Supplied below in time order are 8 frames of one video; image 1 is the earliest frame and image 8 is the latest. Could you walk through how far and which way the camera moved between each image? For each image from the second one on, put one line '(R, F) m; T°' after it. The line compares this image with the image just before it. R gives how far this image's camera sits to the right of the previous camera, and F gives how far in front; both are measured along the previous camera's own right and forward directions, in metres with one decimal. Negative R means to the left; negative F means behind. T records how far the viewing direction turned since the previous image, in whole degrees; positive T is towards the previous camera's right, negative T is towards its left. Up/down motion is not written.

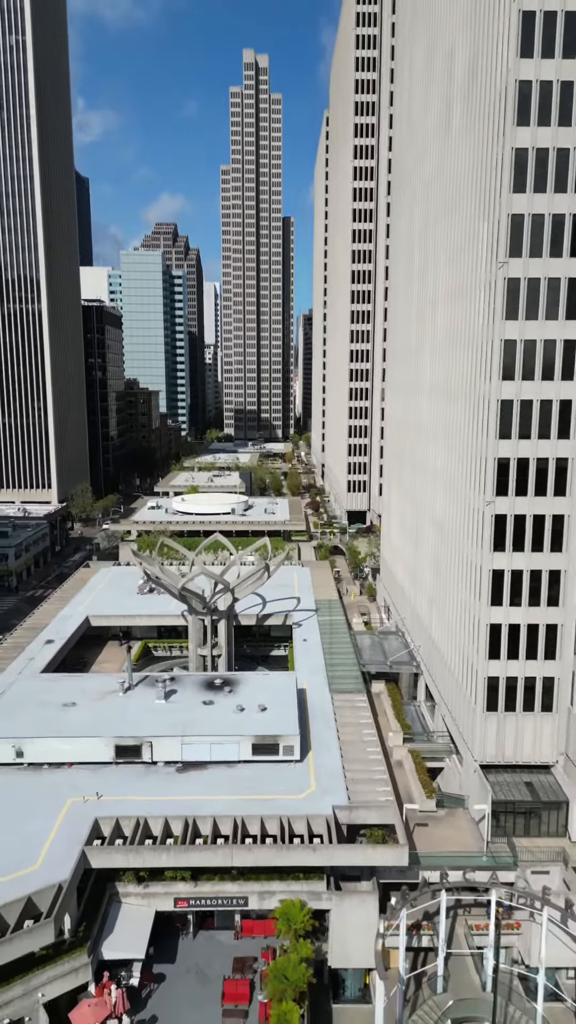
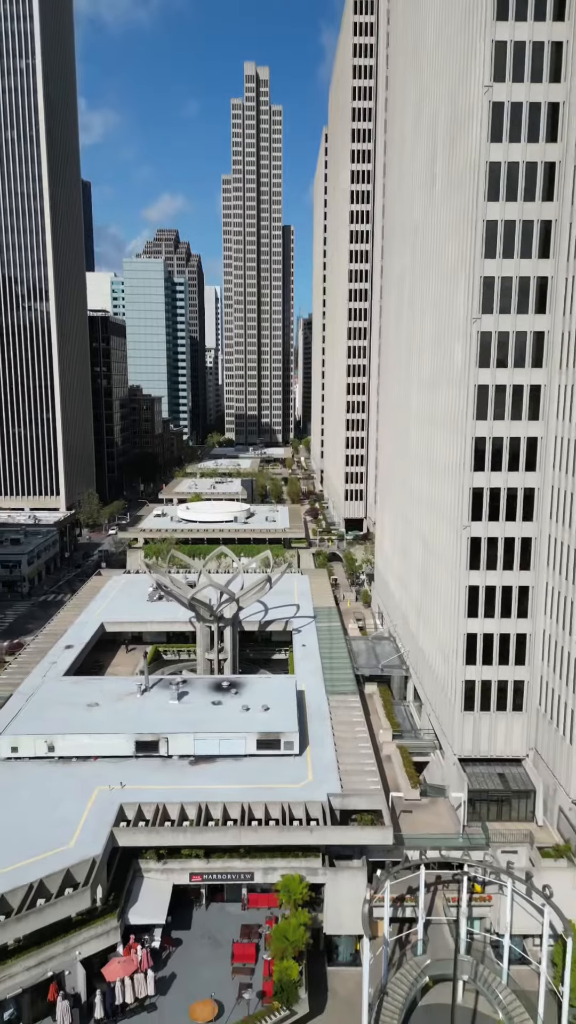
(0.0, -5.6) m; 0°
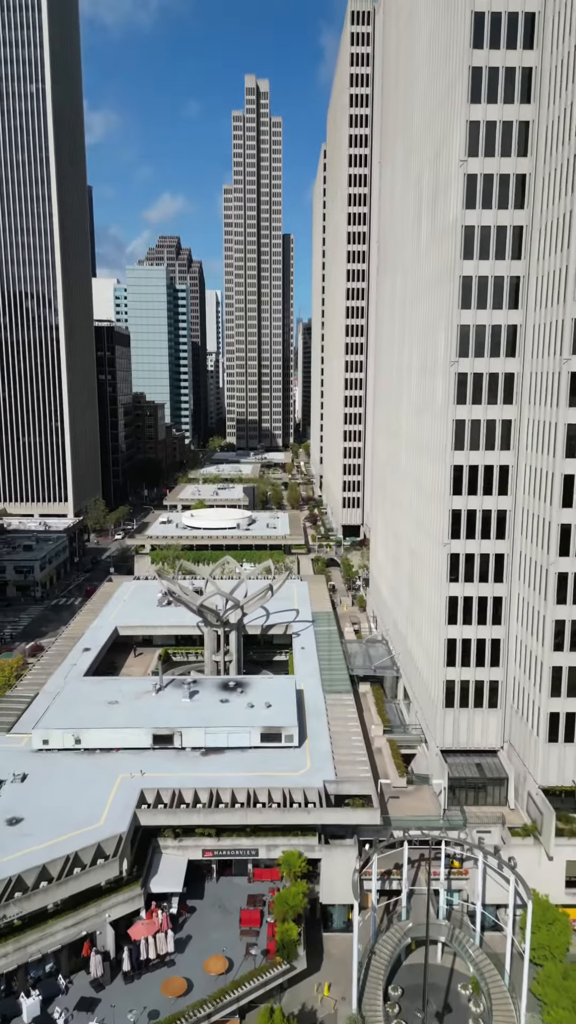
(0.0, -6.0) m; 0°
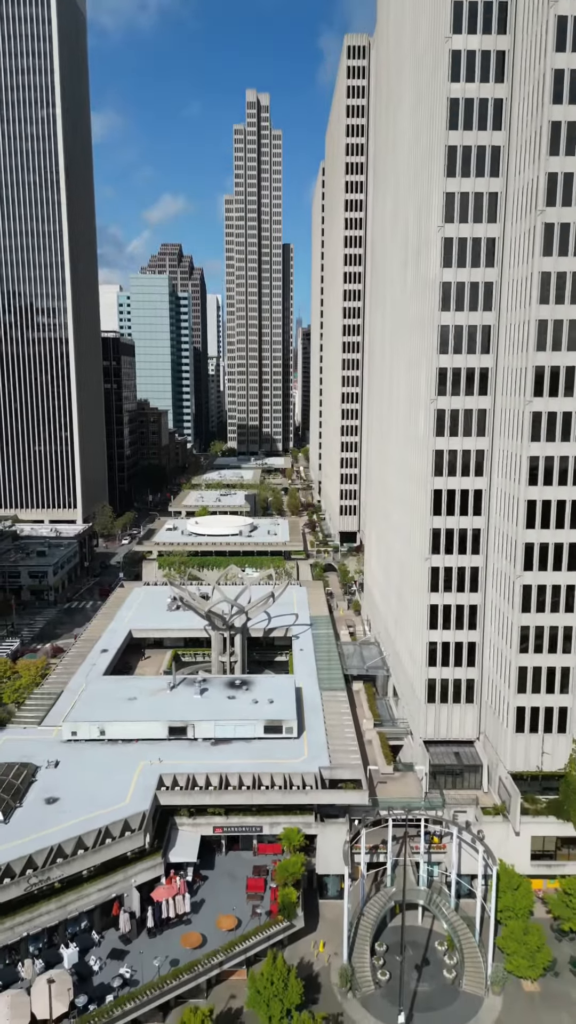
(0.0, -7.1) m; 0°
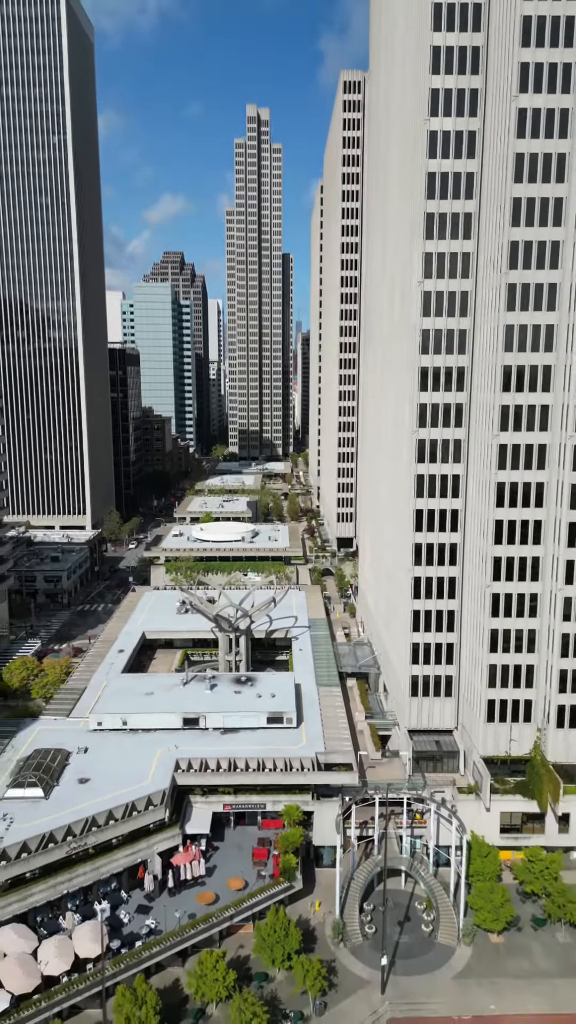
(0.0, -8.3) m; 0°
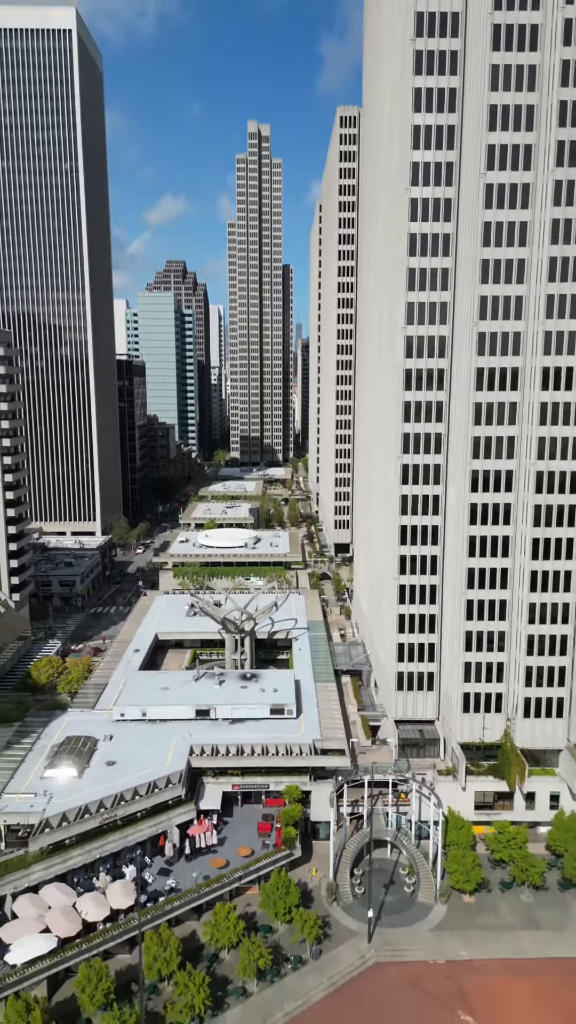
(0.0, -9.2) m; 0°
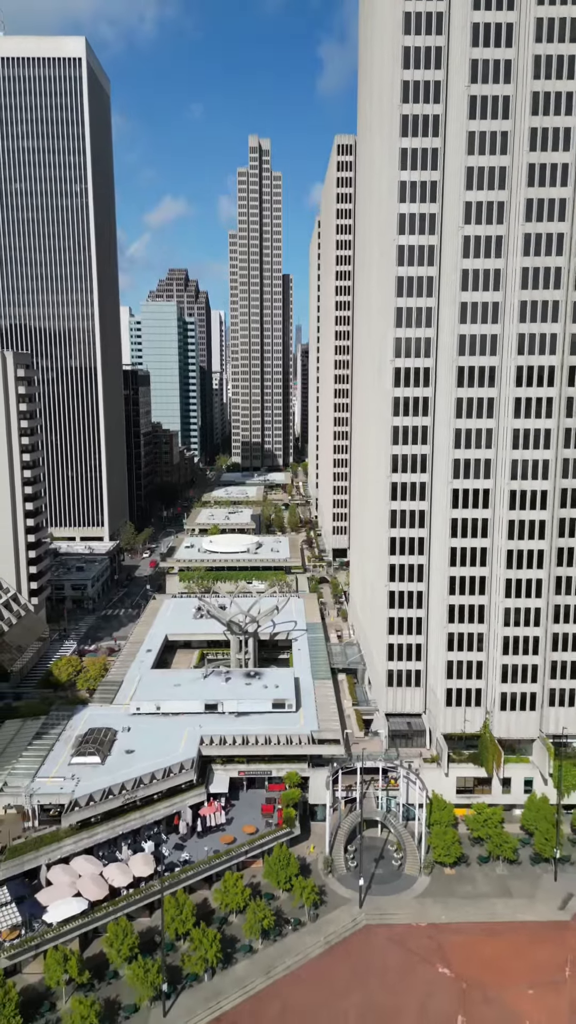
(0.0, -8.2) m; 0°
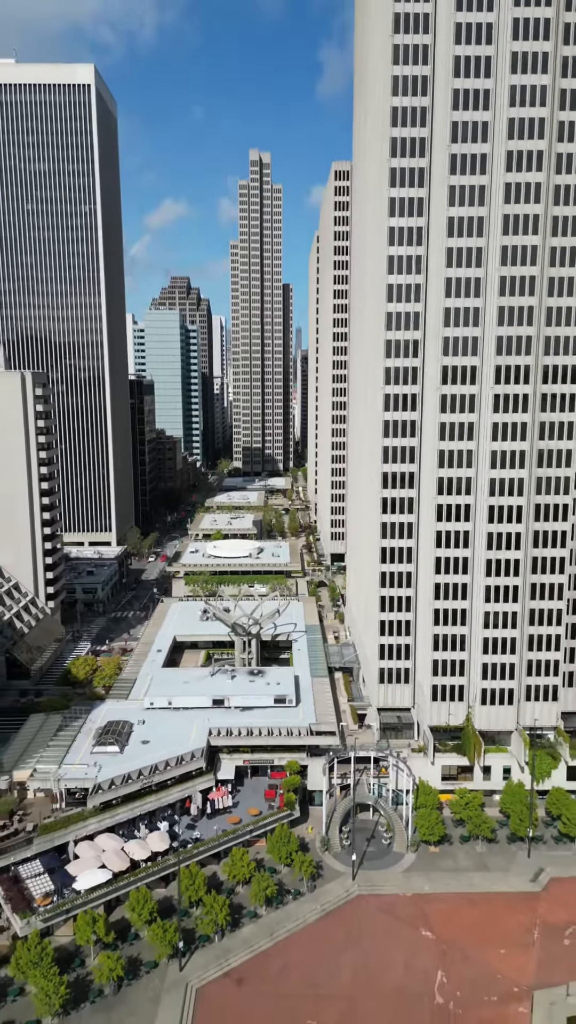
(0.0, -8.4) m; 0°
